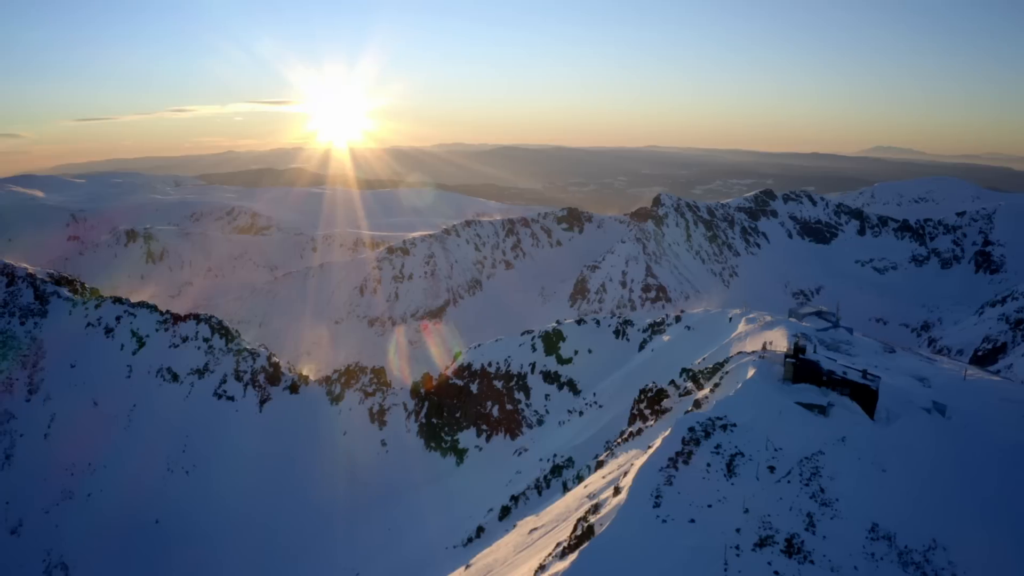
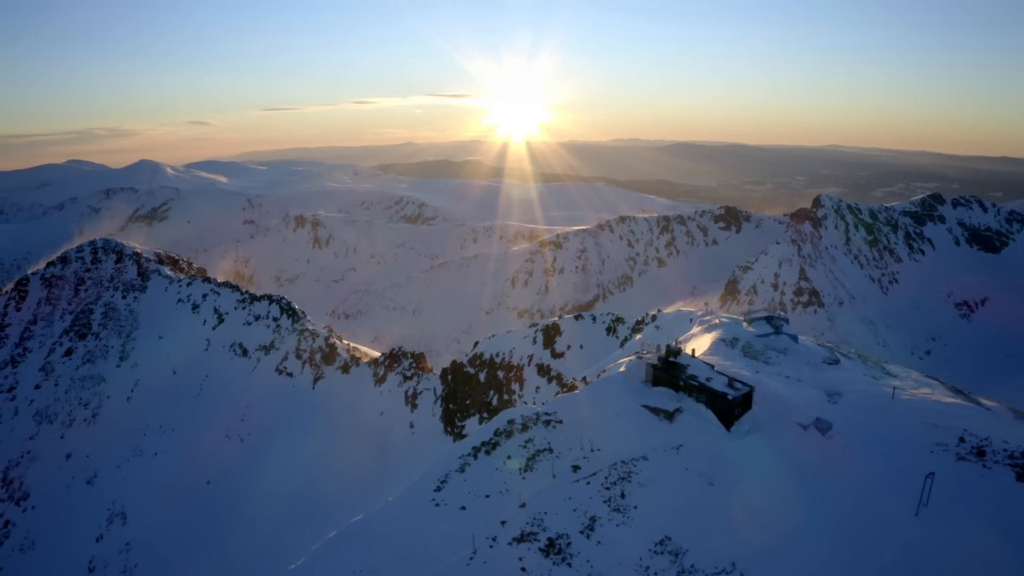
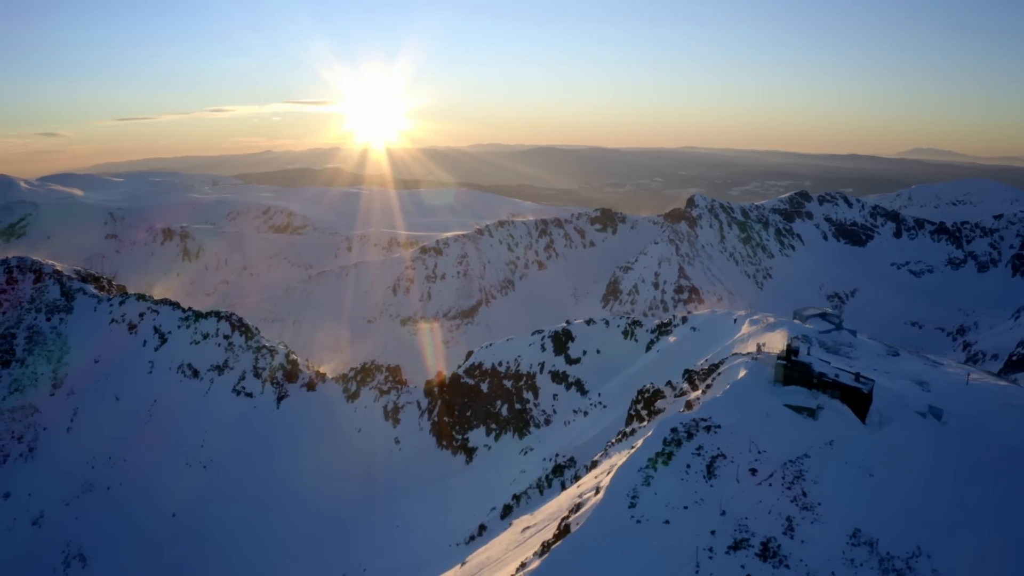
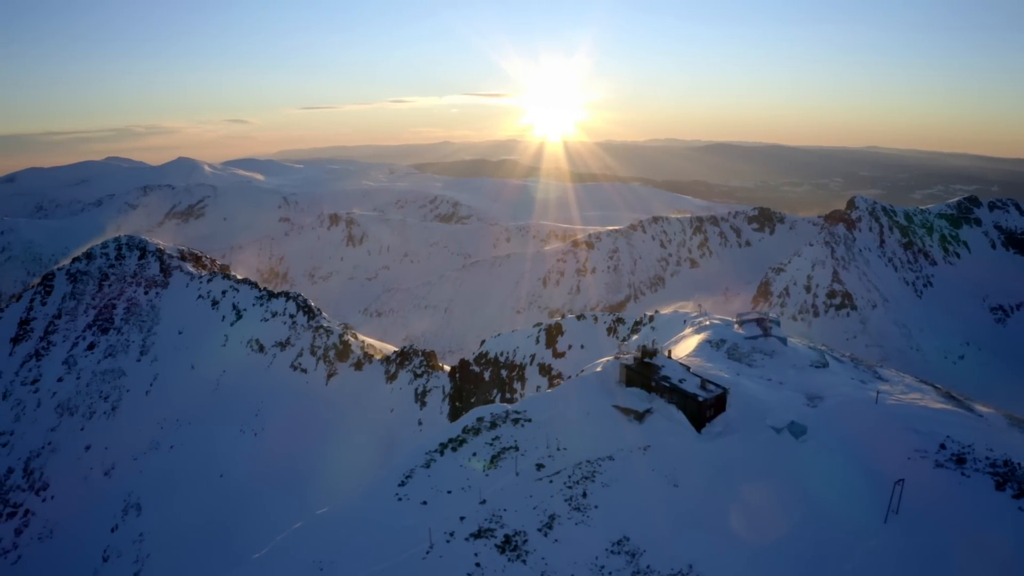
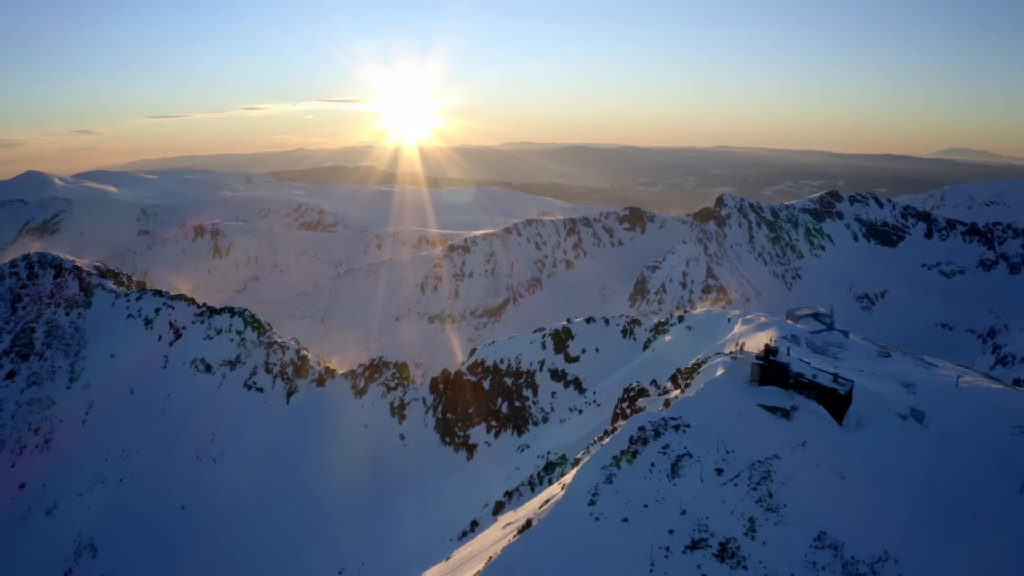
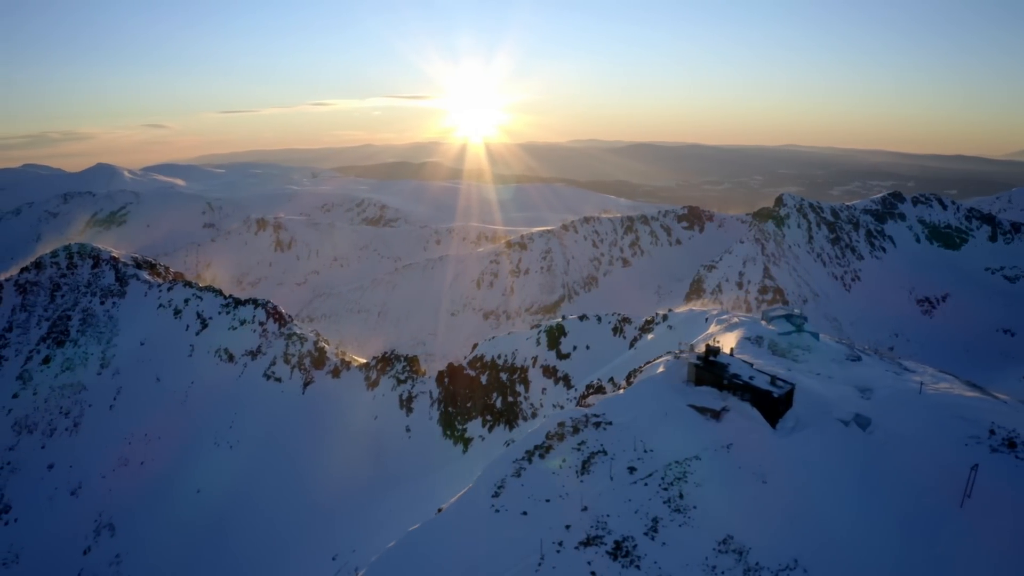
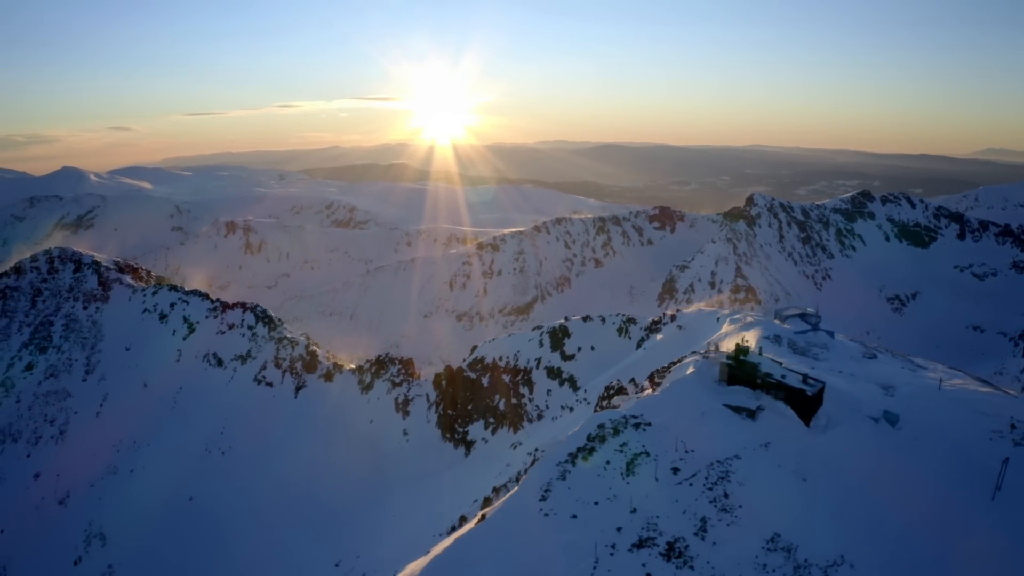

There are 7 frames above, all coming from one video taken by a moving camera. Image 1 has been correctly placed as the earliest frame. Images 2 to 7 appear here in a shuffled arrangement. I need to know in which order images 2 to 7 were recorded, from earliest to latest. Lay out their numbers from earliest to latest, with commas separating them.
3, 5, 7, 6, 2, 4
